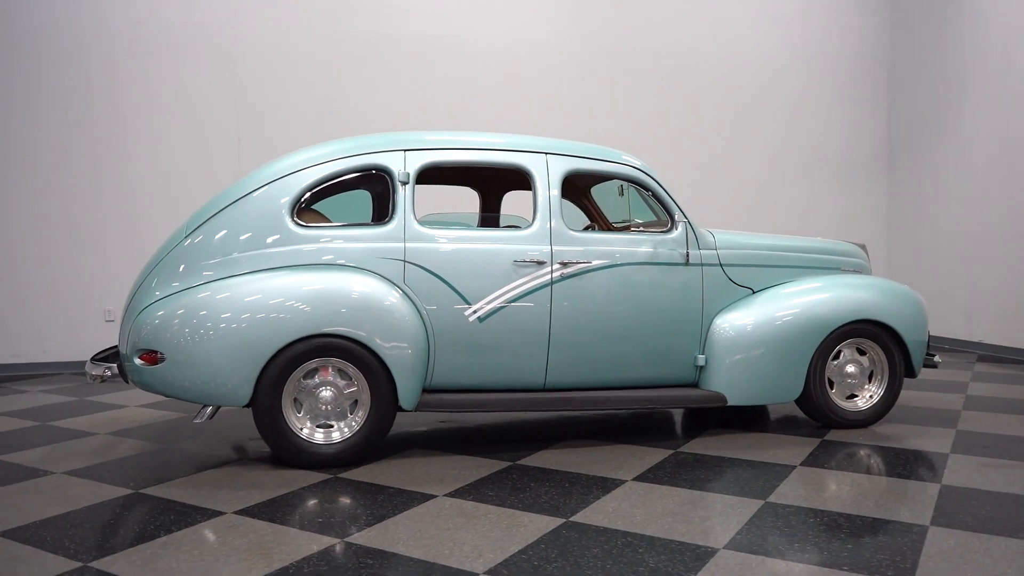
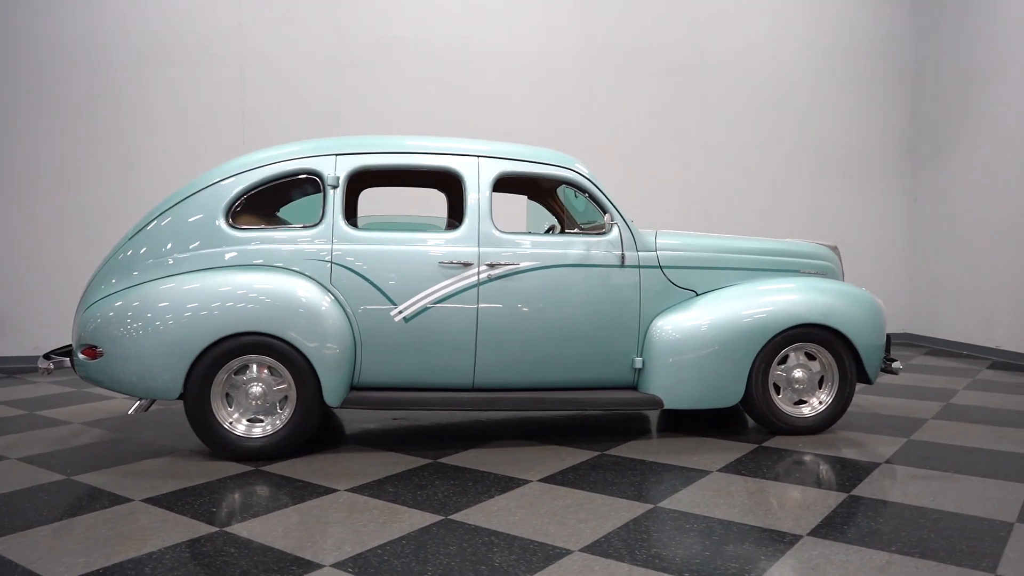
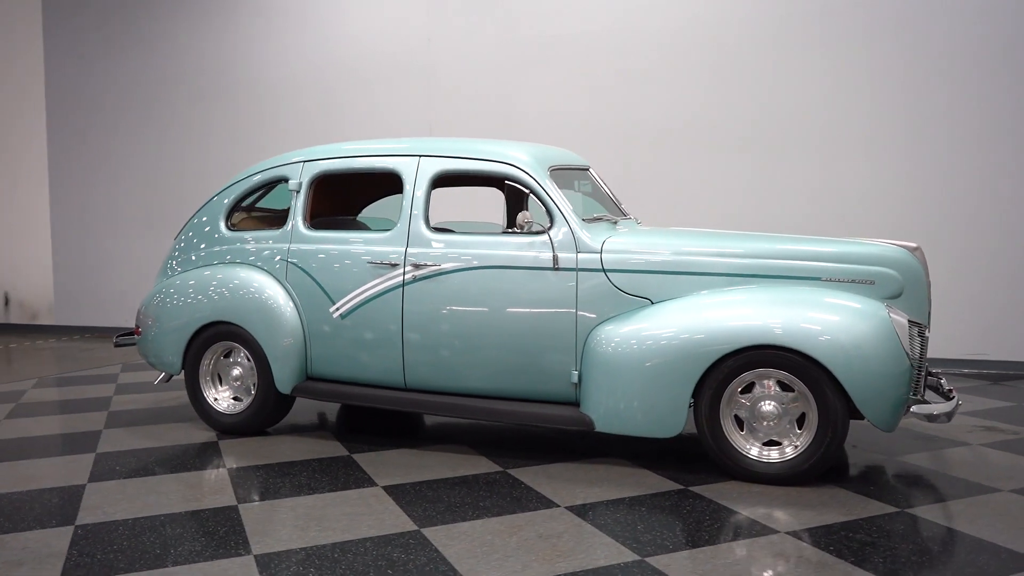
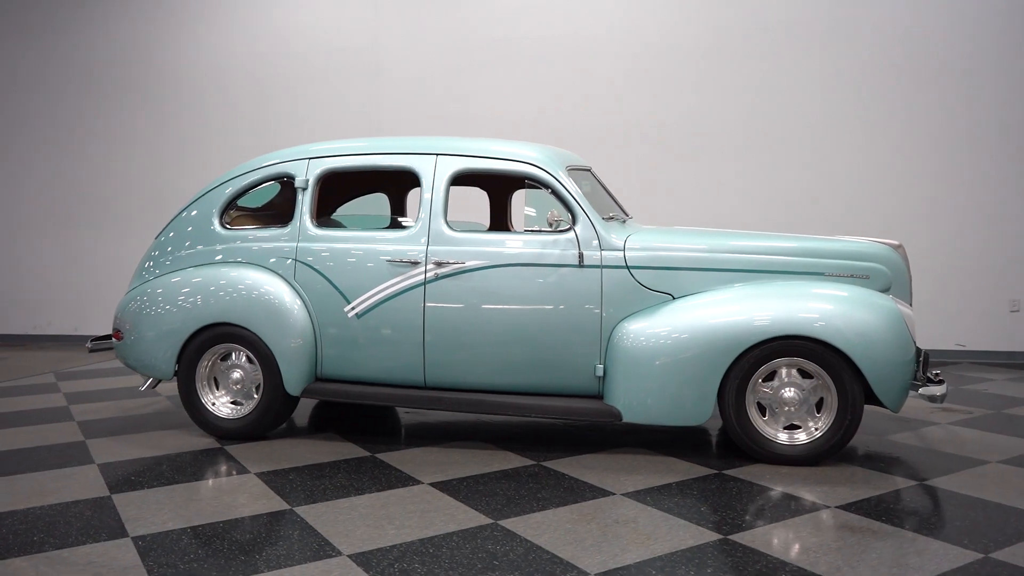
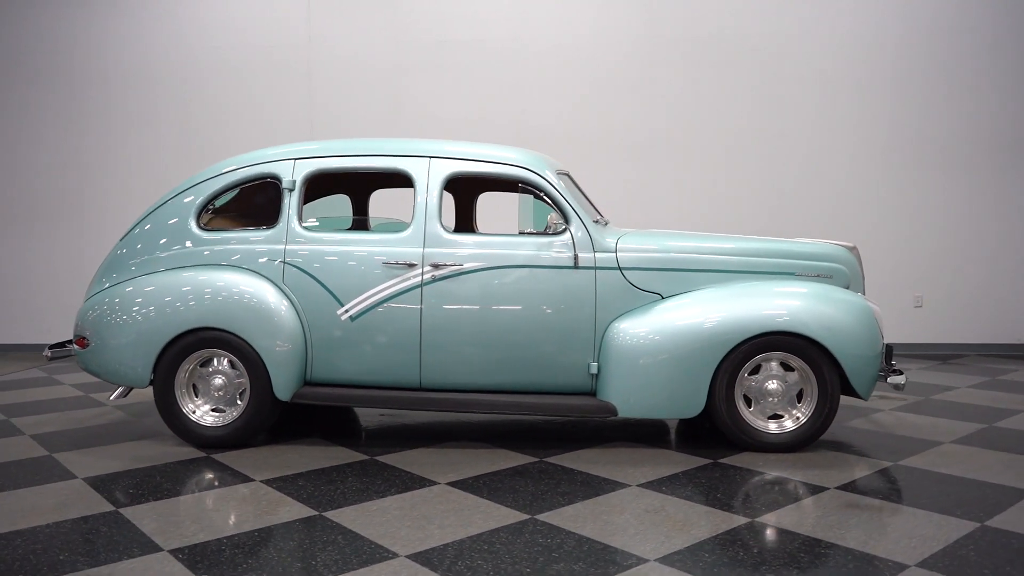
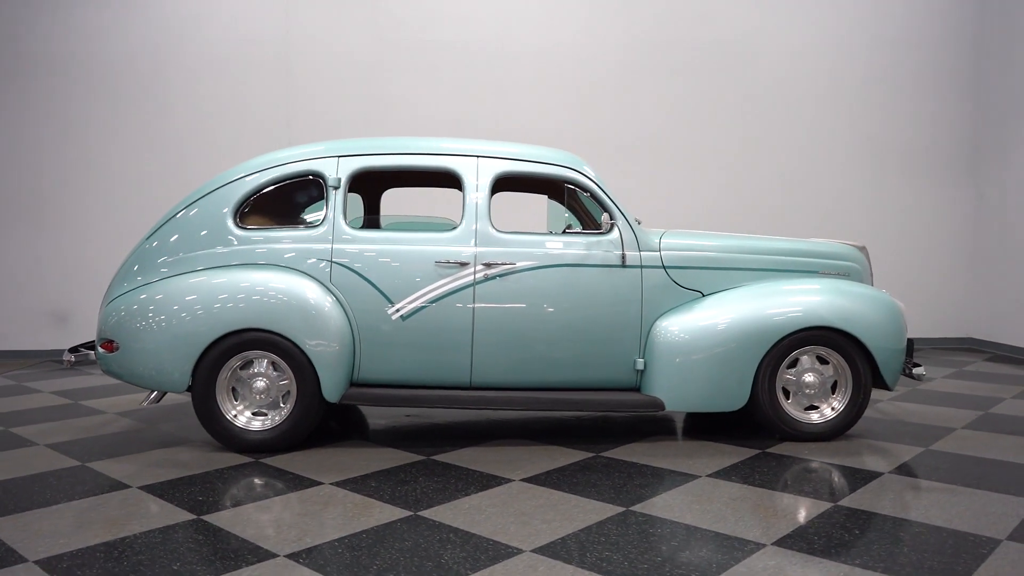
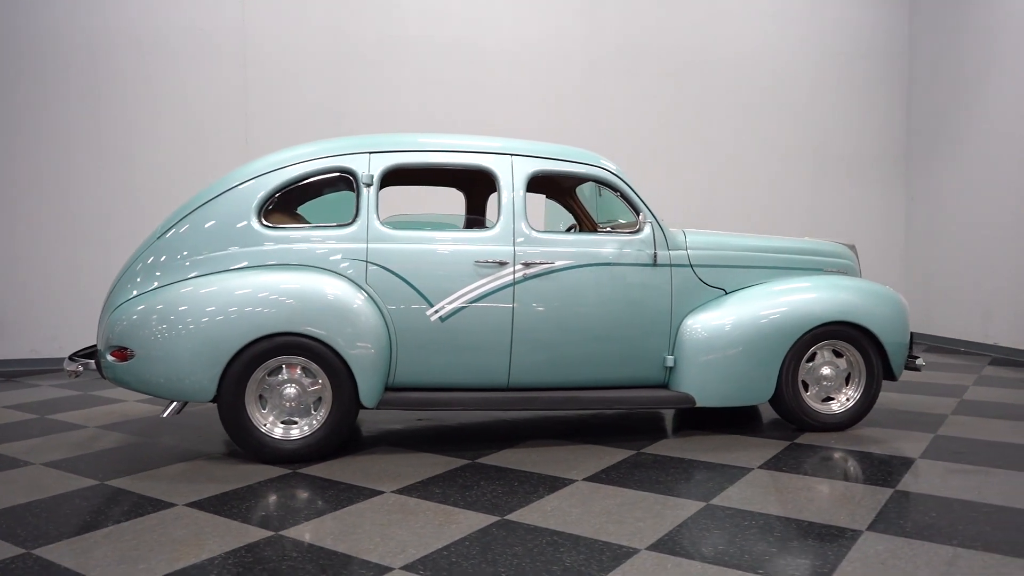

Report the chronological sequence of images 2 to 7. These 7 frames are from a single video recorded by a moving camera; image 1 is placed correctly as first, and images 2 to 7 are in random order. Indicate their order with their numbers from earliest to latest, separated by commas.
7, 2, 6, 5, 4, 3
